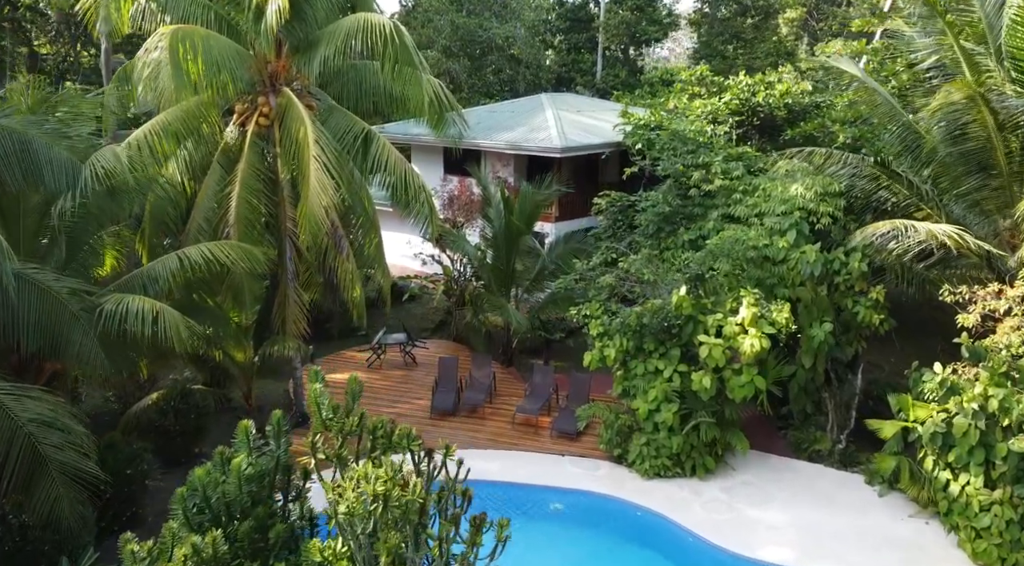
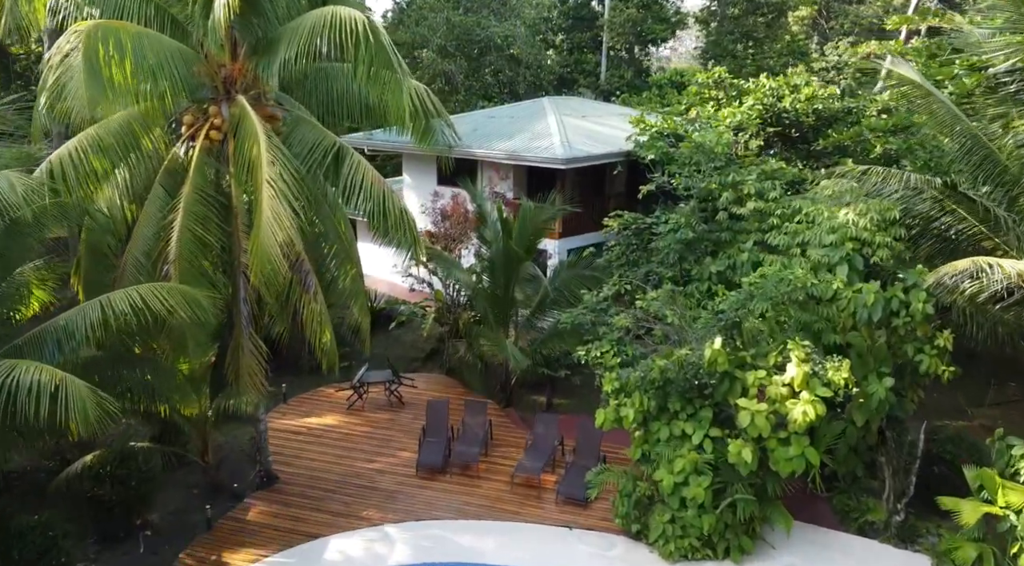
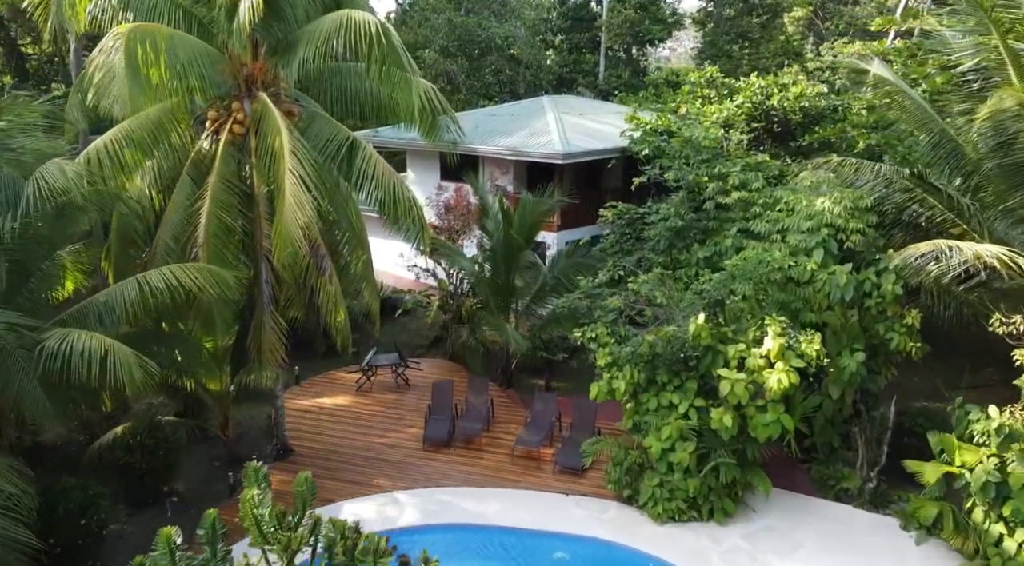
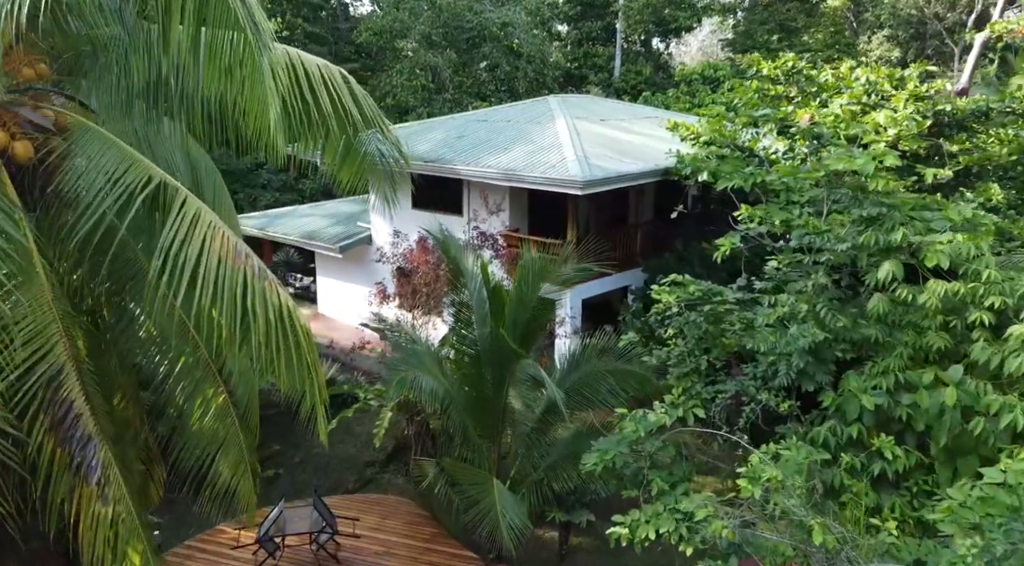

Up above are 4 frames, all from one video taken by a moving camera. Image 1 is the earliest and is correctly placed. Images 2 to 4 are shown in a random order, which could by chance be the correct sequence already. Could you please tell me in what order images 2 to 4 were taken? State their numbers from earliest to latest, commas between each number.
3, 2, 4
